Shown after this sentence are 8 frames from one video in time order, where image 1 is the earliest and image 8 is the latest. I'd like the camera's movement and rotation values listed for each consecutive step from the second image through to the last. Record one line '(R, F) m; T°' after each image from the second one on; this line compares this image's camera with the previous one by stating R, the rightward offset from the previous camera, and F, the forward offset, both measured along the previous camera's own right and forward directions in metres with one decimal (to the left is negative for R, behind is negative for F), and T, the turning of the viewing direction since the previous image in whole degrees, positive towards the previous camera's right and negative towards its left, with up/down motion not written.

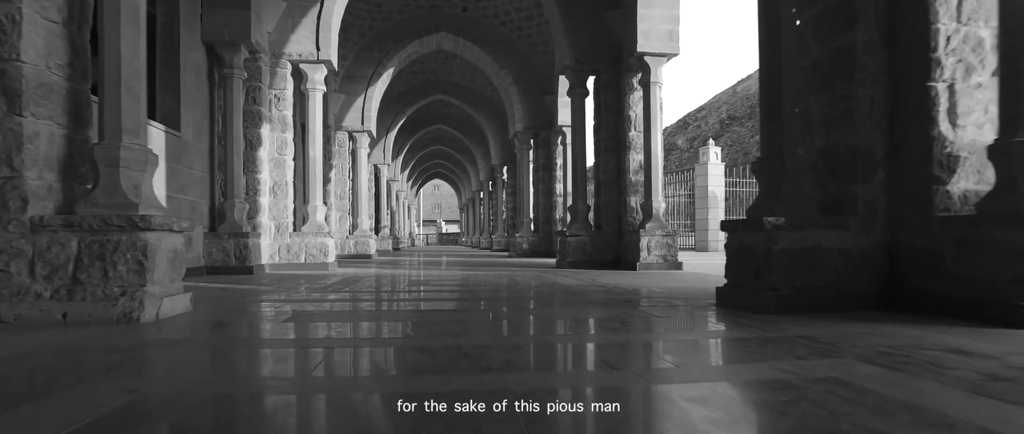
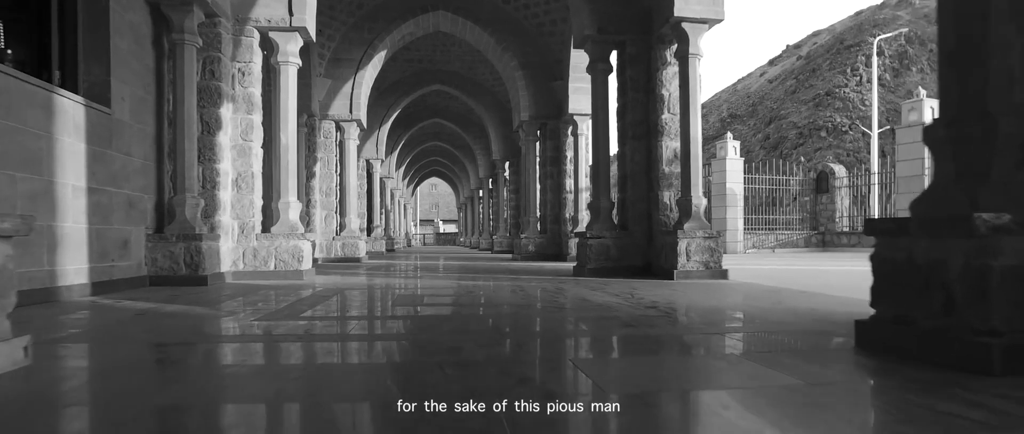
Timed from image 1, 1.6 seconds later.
(-0.2, +1.4) m; 0°
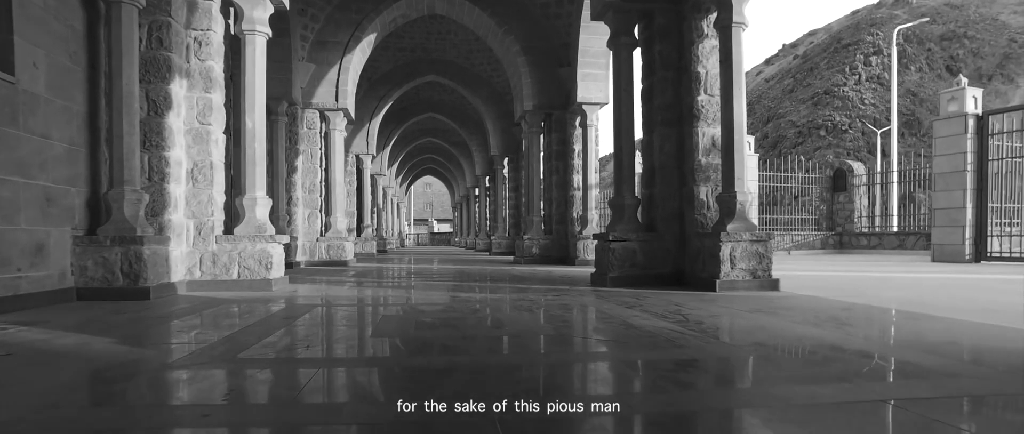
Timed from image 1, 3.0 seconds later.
(-0.2, +1.2) m; +1°
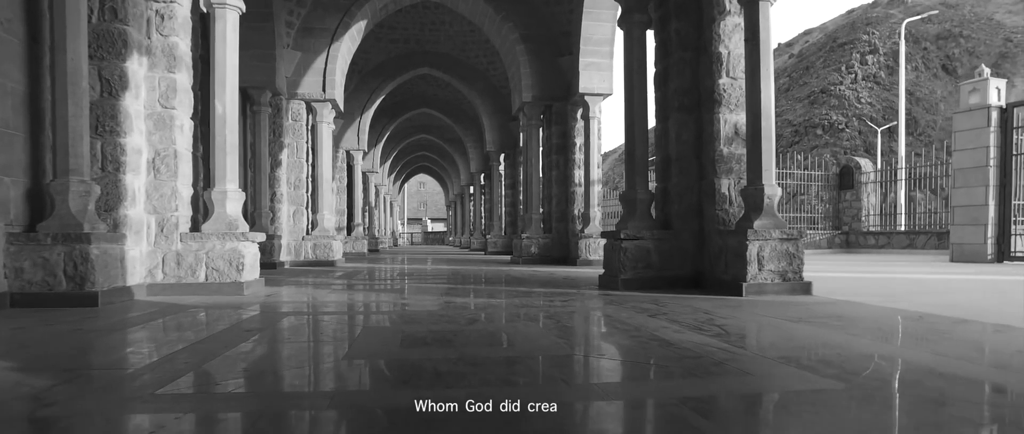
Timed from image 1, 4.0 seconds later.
(-0.1, +0.7) m; +1°
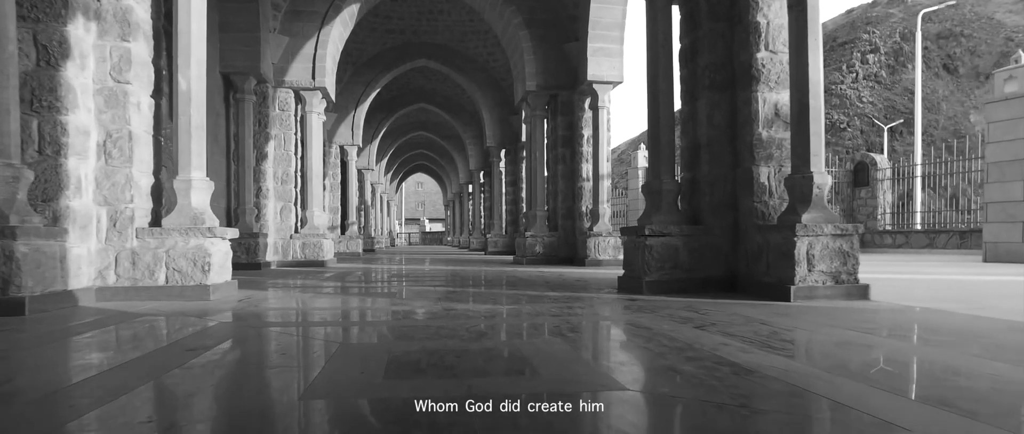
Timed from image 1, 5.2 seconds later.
(-0.1, +0.8) m; 0°
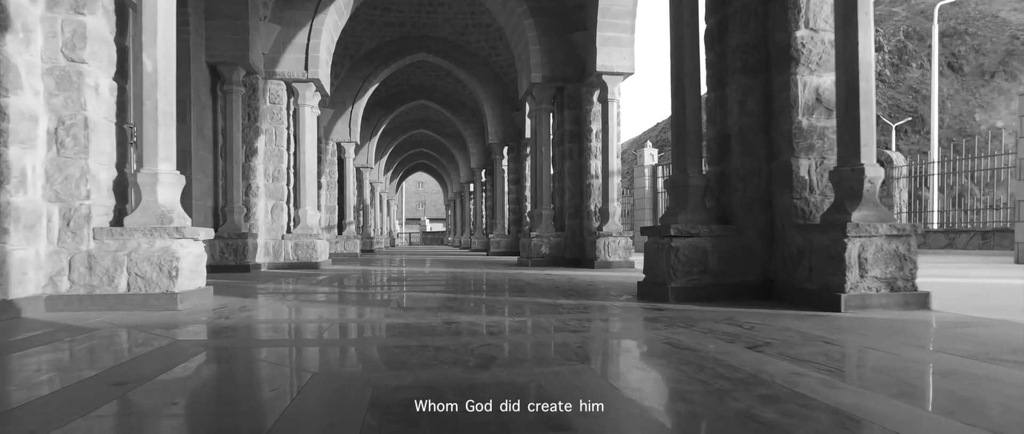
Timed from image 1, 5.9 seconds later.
(-0.1, +0.6) m; 0°
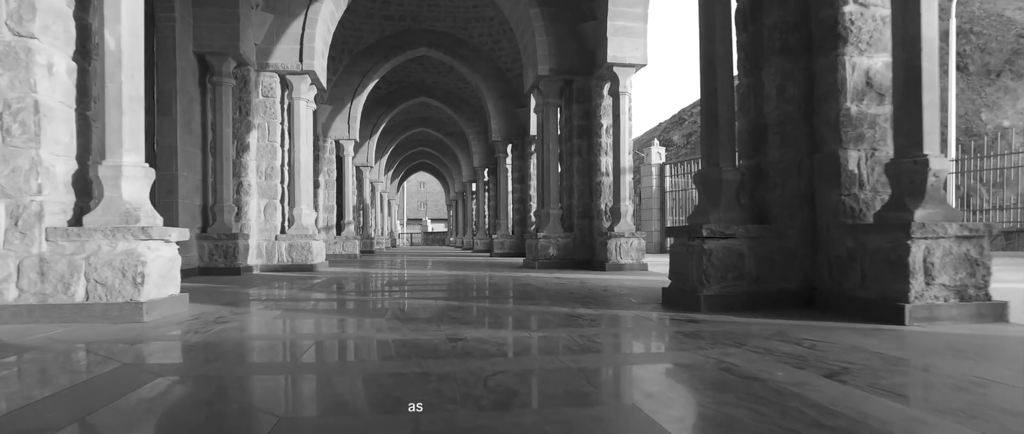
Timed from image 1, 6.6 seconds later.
(-0.1, +0.5) m; 0°
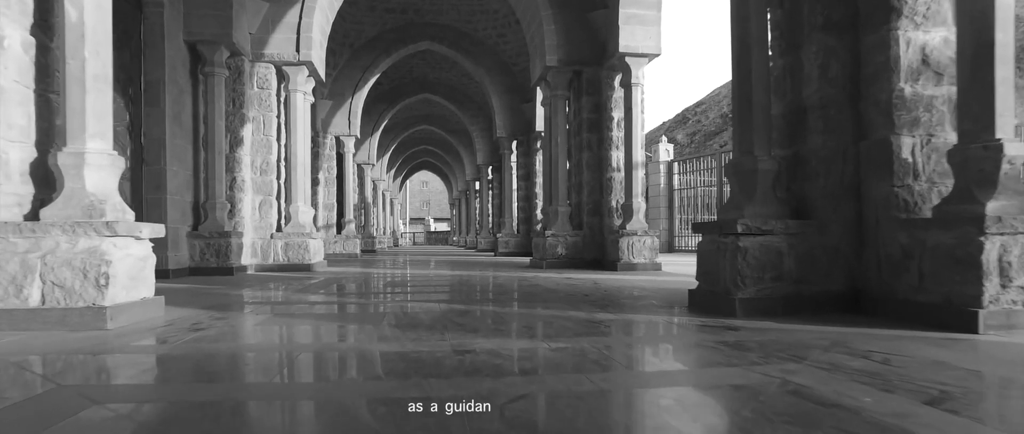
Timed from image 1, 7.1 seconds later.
(-0.1, +0.4) m; 0°
